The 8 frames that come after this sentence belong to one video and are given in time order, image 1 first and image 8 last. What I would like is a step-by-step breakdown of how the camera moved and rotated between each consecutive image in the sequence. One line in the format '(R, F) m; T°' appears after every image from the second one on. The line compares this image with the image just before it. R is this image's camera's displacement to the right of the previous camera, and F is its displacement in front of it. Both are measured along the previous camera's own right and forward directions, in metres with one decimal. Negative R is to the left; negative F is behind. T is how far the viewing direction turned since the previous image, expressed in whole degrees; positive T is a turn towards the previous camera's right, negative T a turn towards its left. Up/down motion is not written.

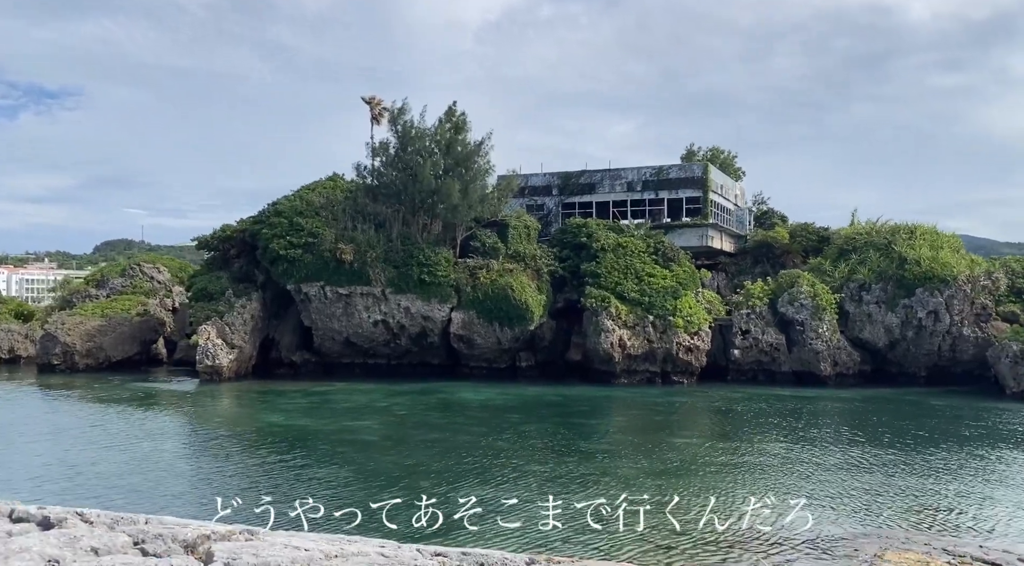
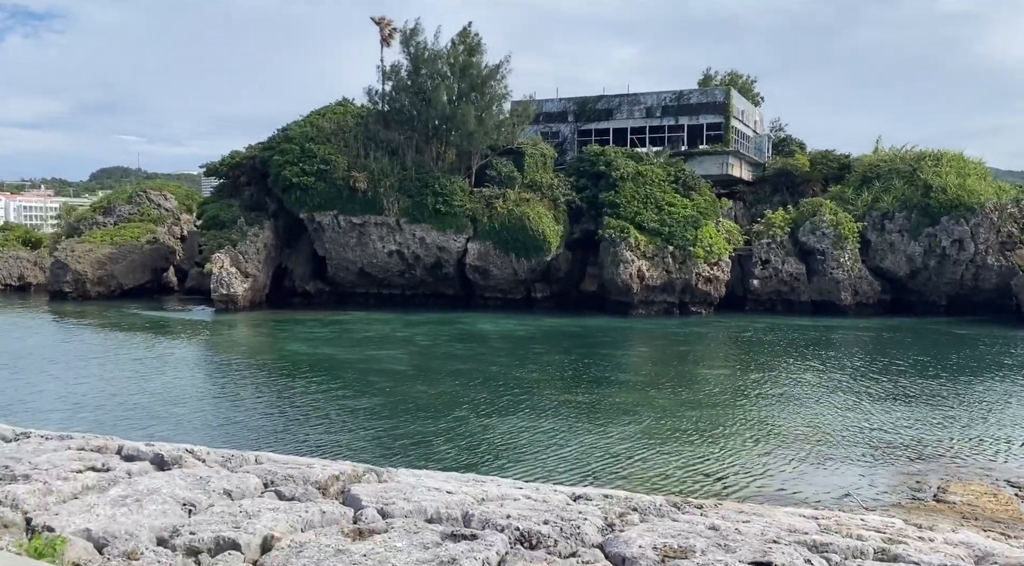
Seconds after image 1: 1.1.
(-0.8, +0.4) m; 0°
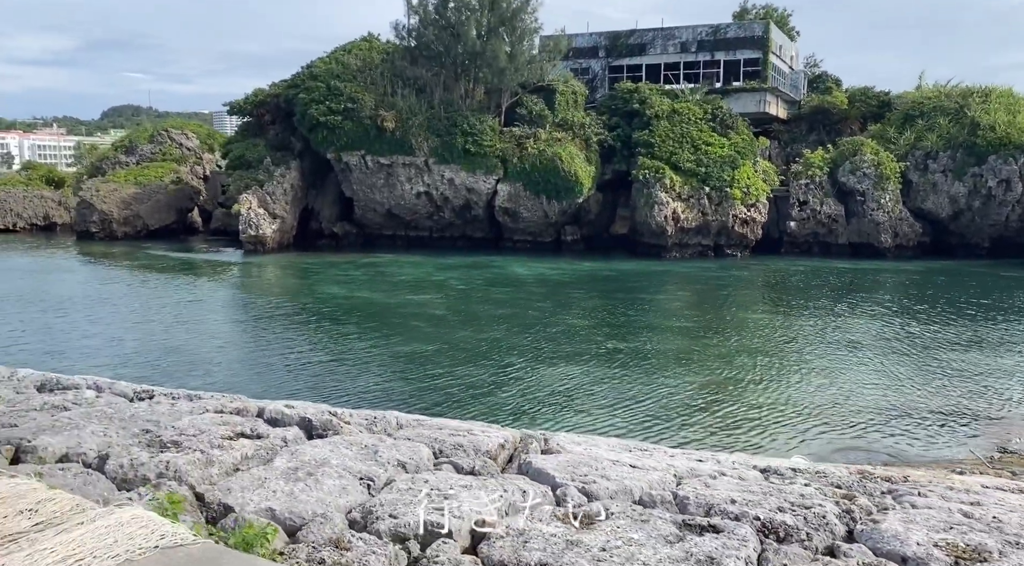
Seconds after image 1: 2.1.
(-0.8, +0.4) m; -1°
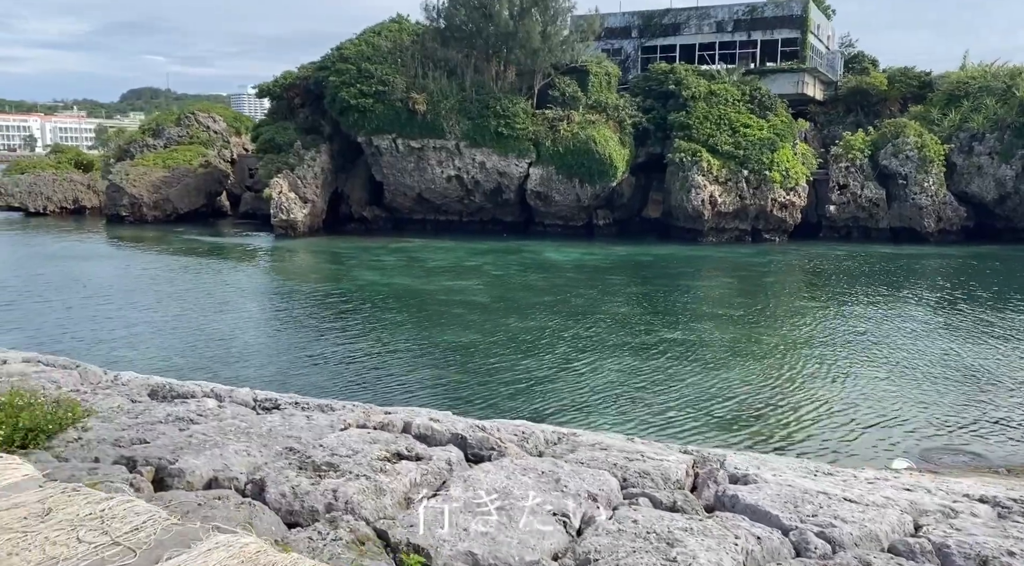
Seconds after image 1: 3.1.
(-0.7, +0.4) m; -1°
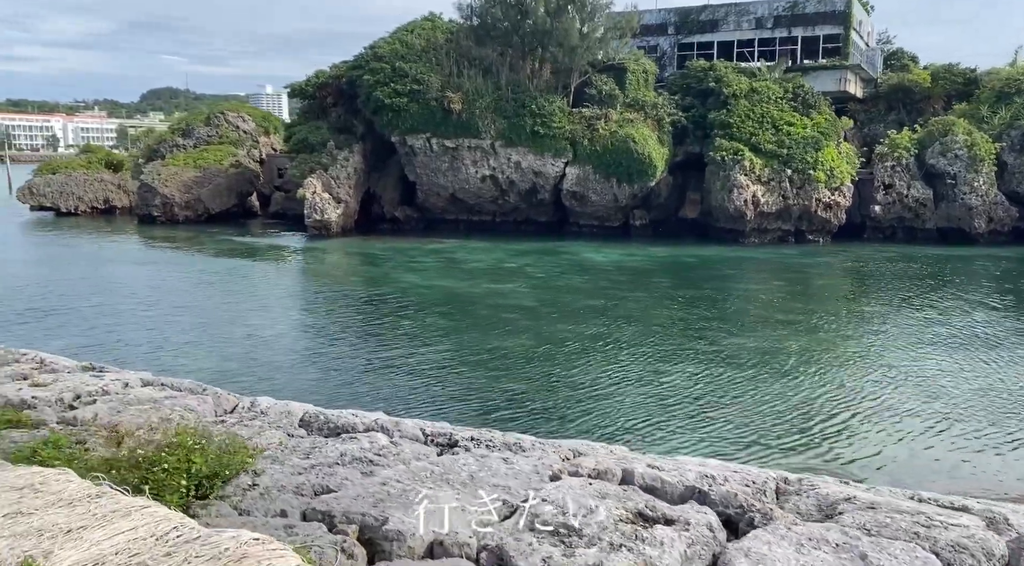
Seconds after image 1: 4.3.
(-0.9, +0.5) m; -1°
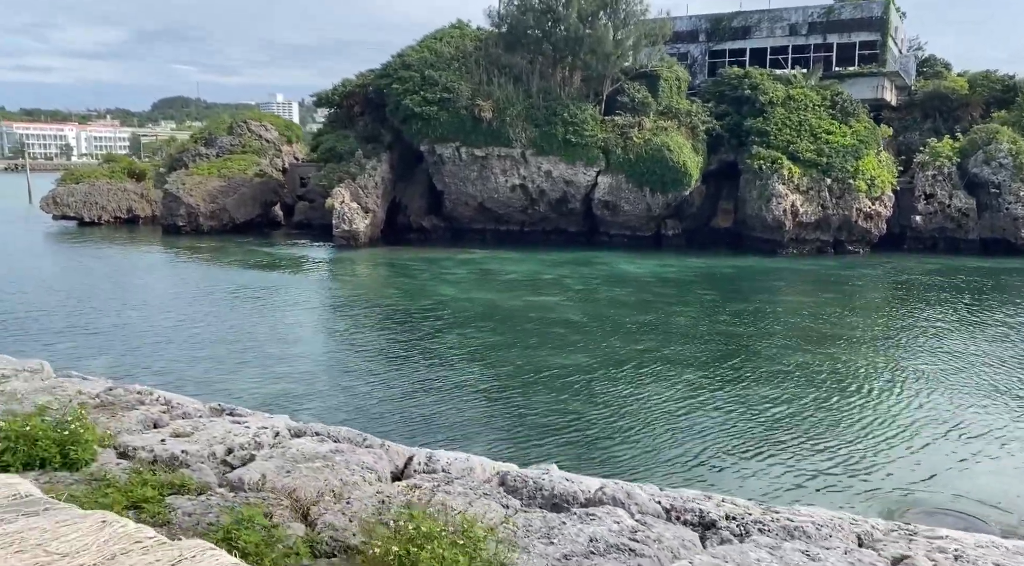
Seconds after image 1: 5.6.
(-1.0, +0.6) m; -1°
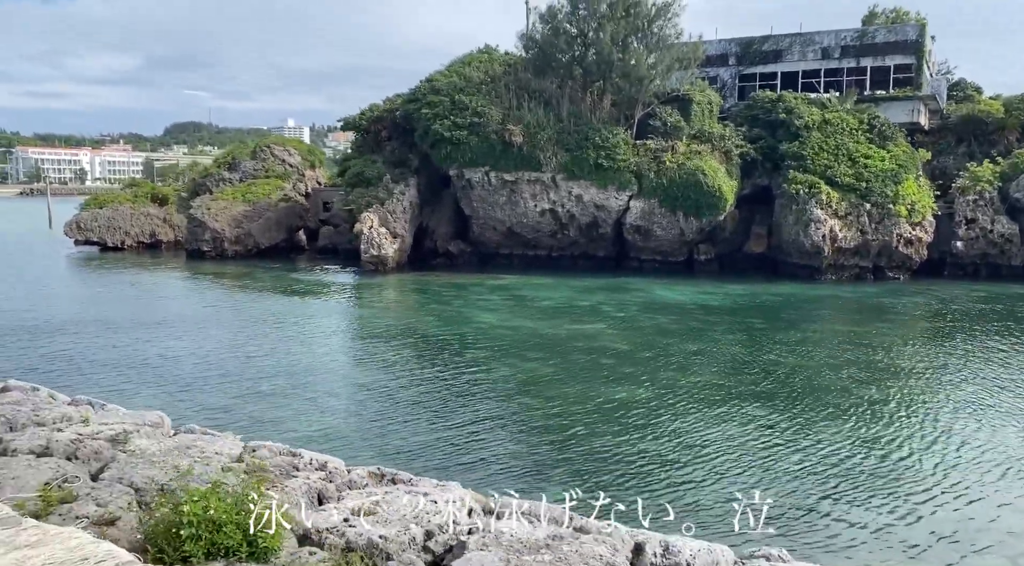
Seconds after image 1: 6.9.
(-1.0, +0.6) m; -1°
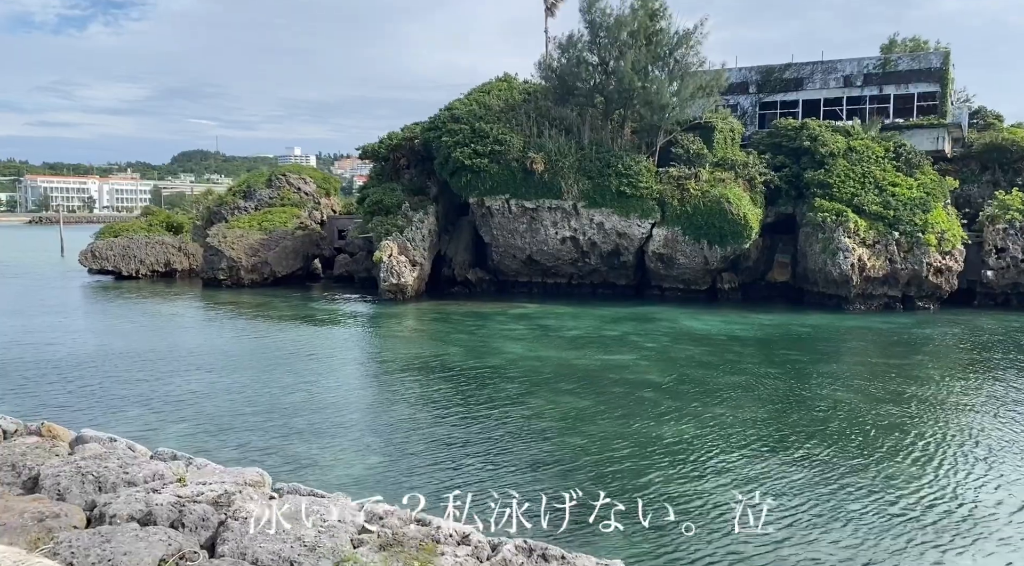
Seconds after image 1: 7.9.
(-0.7, +0.5) m; 0°
